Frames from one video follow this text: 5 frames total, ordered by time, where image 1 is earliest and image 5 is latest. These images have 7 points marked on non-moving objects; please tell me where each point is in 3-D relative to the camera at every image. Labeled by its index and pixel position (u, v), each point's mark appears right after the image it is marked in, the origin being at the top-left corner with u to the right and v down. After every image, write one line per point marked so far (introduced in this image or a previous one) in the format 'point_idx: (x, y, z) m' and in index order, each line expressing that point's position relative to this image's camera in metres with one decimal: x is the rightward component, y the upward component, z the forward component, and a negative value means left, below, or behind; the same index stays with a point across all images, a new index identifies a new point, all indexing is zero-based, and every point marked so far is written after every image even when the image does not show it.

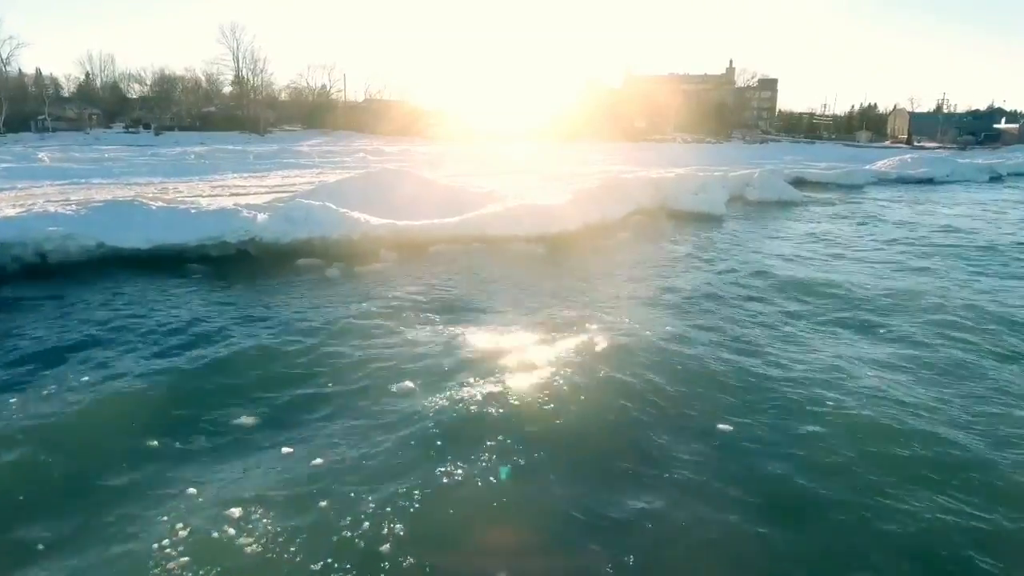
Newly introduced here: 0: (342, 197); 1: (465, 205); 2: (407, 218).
0: (-7.0, +3.7, +18.5) m
1: (-2.1, +3.8, +18.6) m
2: (-4.2, +2.7, +17.5) m
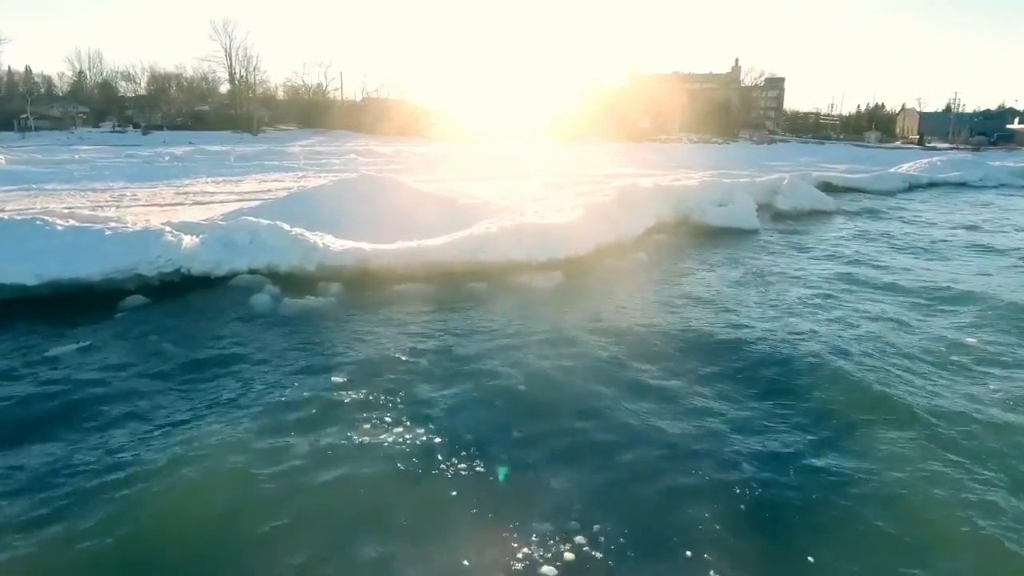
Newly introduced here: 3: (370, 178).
0: (-7.1, +2.8, +15.8) m
1: (-2.1, +2.8, +15.9) m
2: (-4.2, +1.8, +14.7) m
3: (-5.3, +4.2, +17.1) m
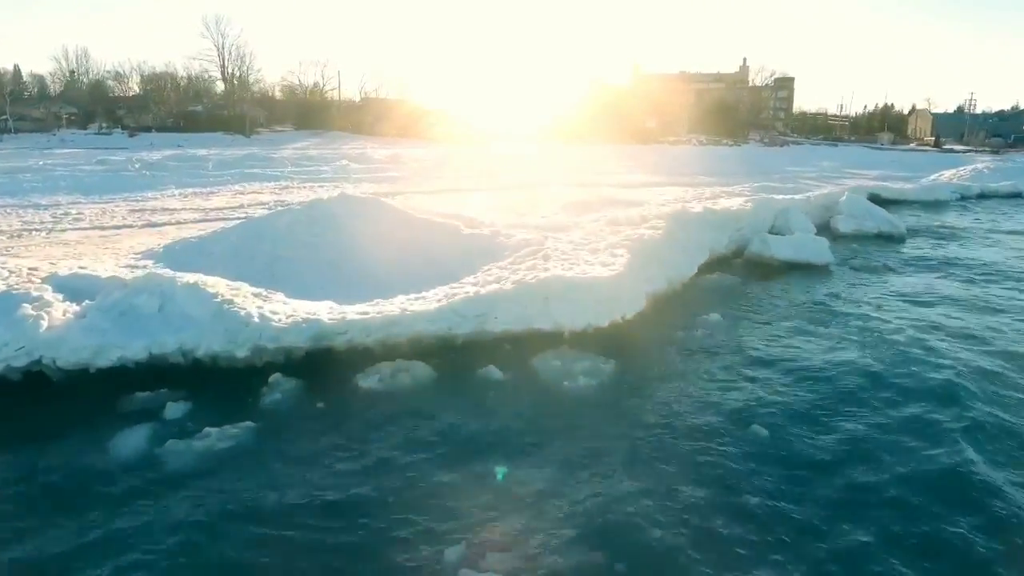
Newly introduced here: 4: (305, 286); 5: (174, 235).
0: (-6.6, +1.3, +12.5) m
1: (-1.7, +1.3, +12.5) m
2: (-3.8, +0.3, +11.4) m
3: (-4.9, +2.7, +13.8) m
4: (-5.0, +0.1, +10.9) m
5: (-11.8, +1.8, +15.8) m
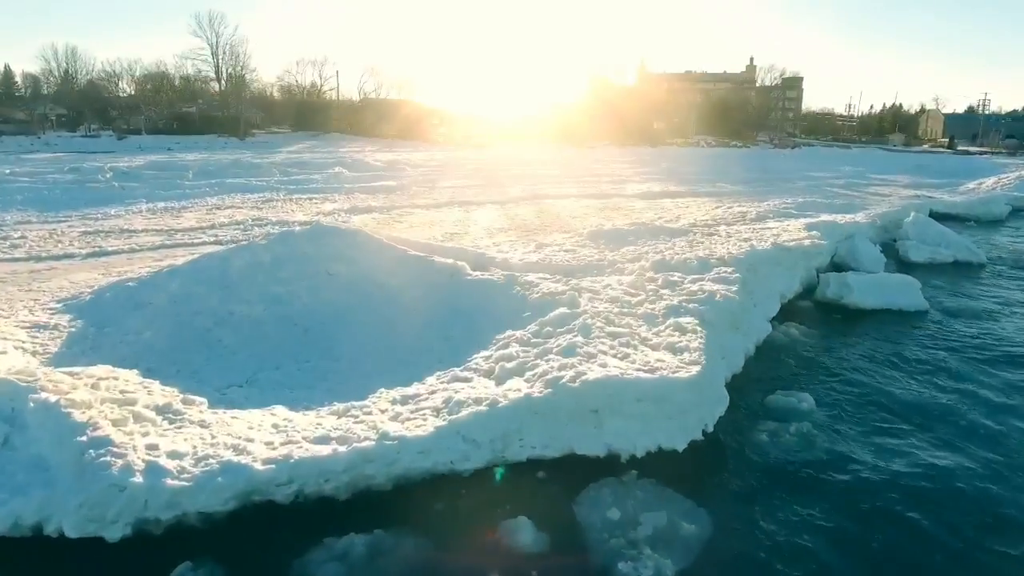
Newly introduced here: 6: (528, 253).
0: (-6.2, 0.0, +9.8) m
1: (-1.2, 0.0, +9.8) m
2: (-3.4, -1.0, +8.7) m
3: (-4.4, +1.4, +11.1) m
4: (-4.6, -1.2, +8.2) m
5: (-11.3, +0.5, +13.1) m
6: (+0.5, +0.9, +12.4) m
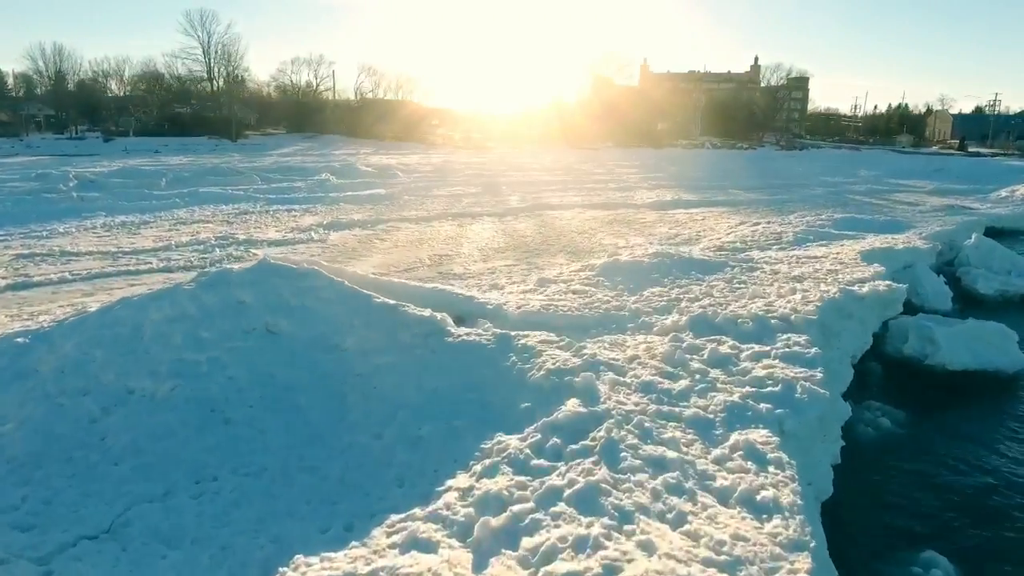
0: (-6.3, -1.0, +7.5) m
1: (-1.3, -1.0, +7.5) m
2: (-3.5, -2.1, +6.4) m
3: (-4.5, +0.3, +8.8) m
4: (-4.7, -2.3, +5.9) m
5: (-11.4, -0.5, +10.8) m
6: (+0.4, -0.1, +10.1) m
